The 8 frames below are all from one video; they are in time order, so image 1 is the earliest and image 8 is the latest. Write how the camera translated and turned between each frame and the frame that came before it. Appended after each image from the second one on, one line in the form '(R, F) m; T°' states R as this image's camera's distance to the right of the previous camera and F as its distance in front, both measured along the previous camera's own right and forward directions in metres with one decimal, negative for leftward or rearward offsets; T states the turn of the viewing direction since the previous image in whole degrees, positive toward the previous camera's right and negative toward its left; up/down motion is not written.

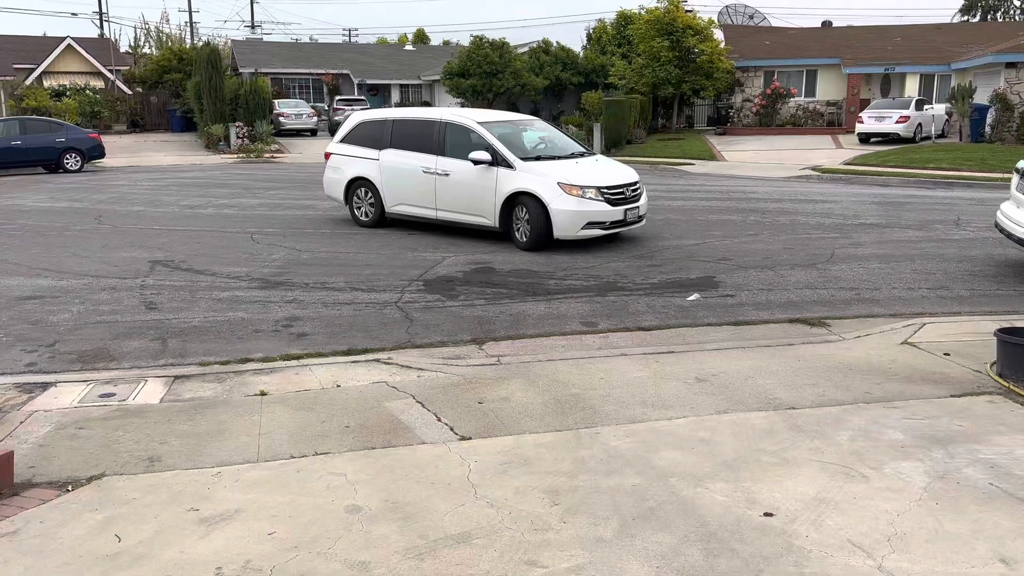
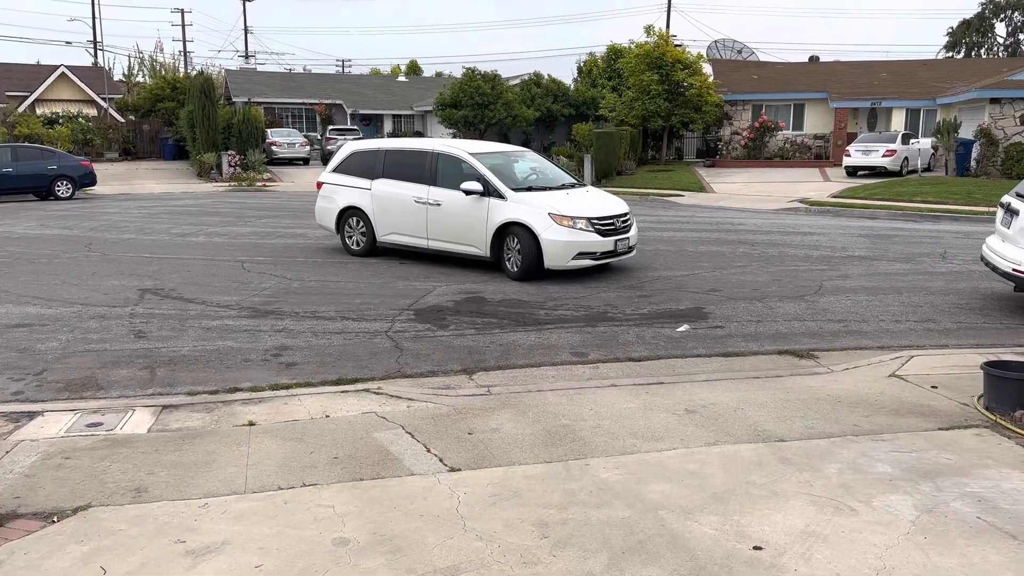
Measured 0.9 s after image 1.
(0.0, 0.0) m; +1°
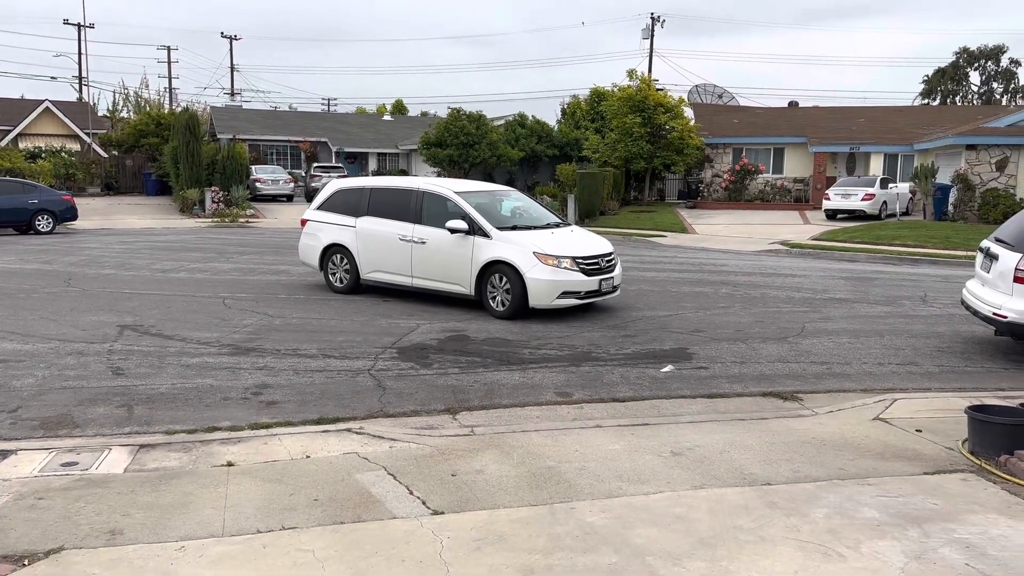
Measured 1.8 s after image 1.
(0.0, 0.0) m; +1°
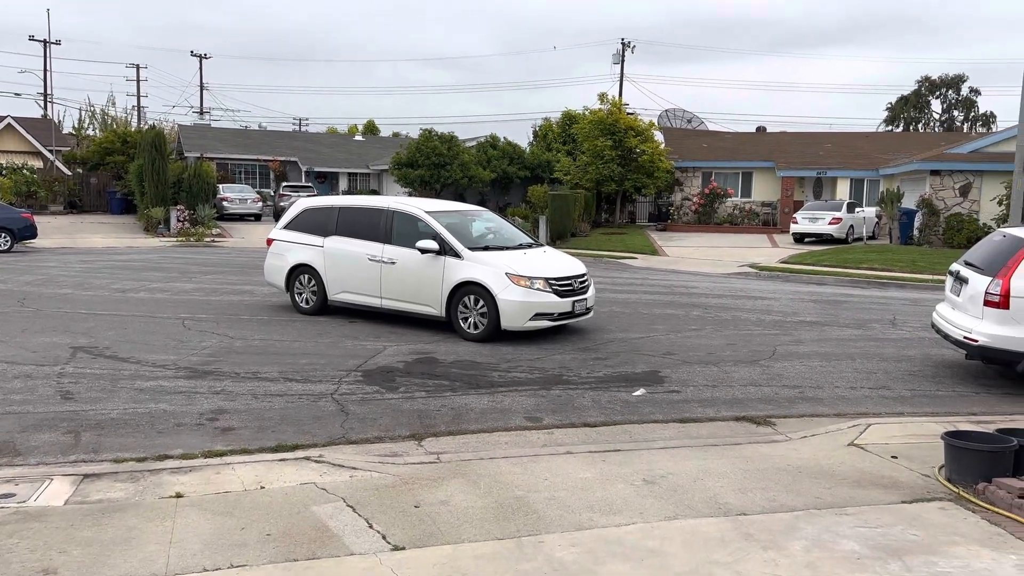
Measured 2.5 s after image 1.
(0.0, +0.2) m; +2°
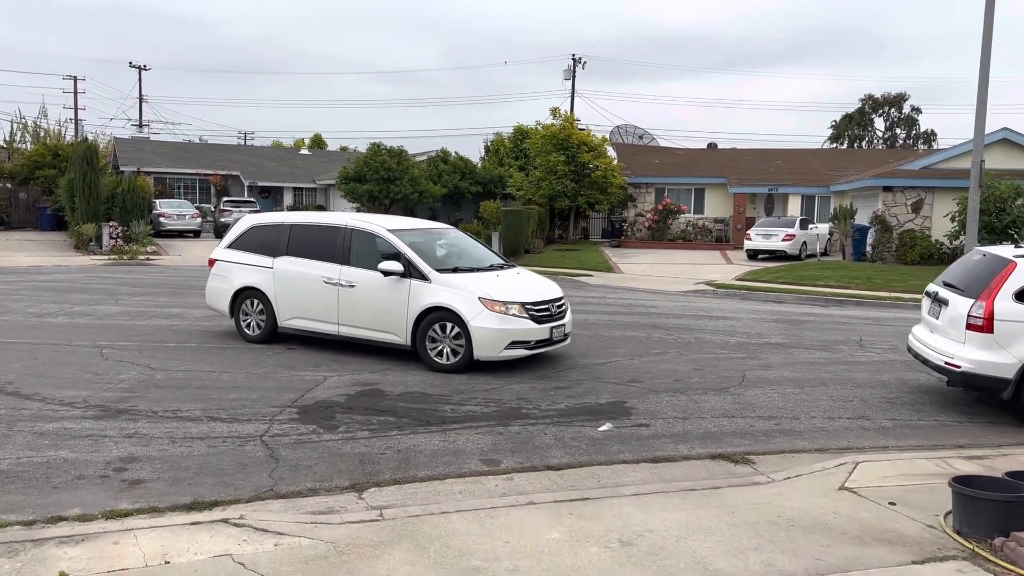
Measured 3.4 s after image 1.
(0.0, +0.7) m; +3°
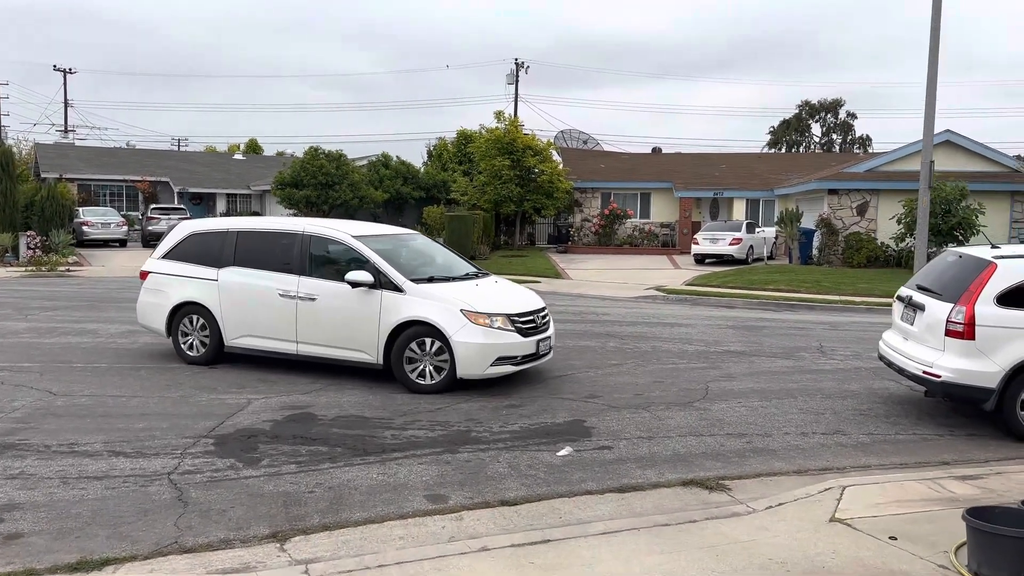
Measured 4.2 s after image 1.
(0.0, +0.7) m; +4°
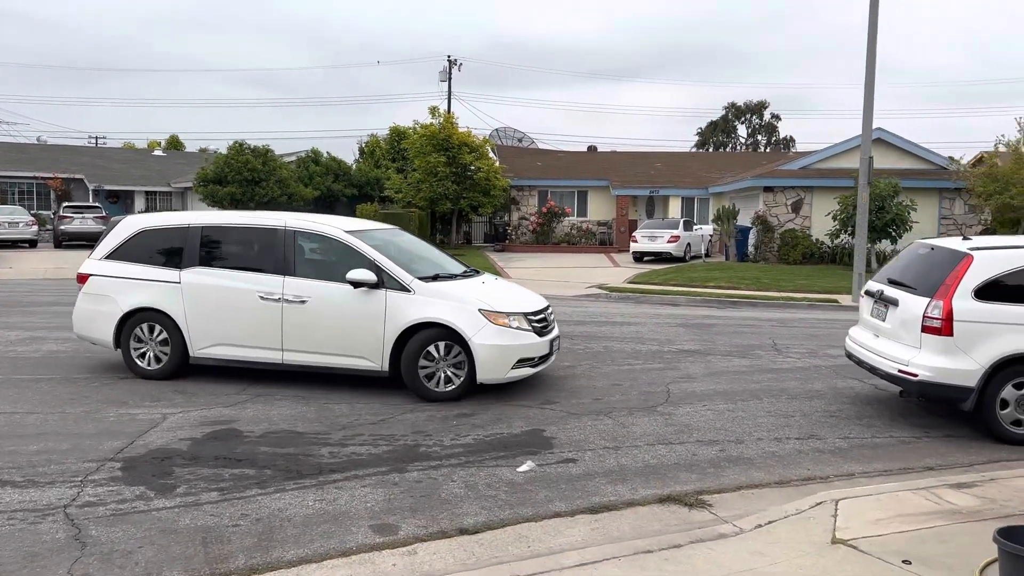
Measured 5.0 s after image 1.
(-0.1, +0.7) m; +5°
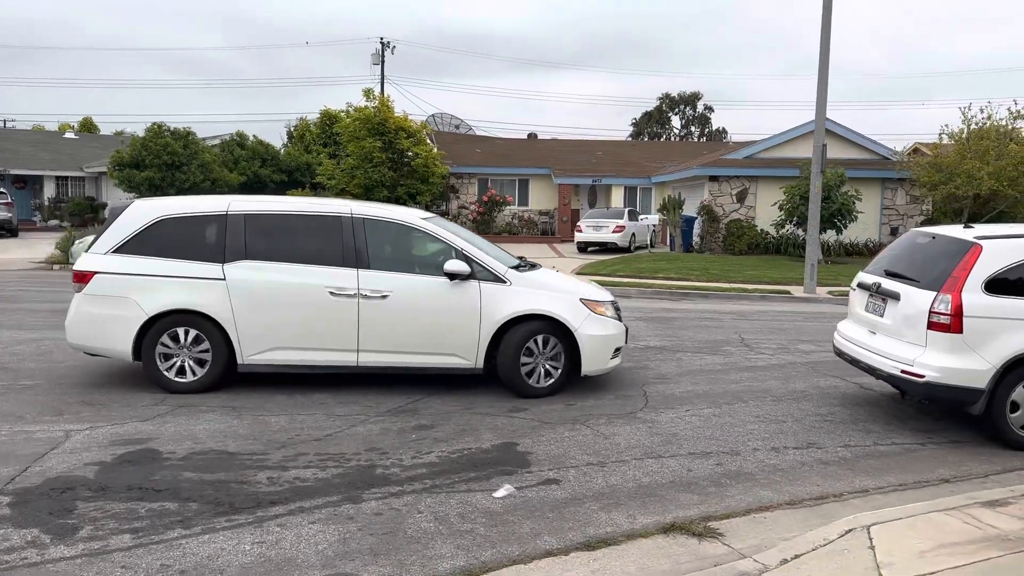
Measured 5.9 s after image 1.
(-0.2, +0.8) m; +5°
